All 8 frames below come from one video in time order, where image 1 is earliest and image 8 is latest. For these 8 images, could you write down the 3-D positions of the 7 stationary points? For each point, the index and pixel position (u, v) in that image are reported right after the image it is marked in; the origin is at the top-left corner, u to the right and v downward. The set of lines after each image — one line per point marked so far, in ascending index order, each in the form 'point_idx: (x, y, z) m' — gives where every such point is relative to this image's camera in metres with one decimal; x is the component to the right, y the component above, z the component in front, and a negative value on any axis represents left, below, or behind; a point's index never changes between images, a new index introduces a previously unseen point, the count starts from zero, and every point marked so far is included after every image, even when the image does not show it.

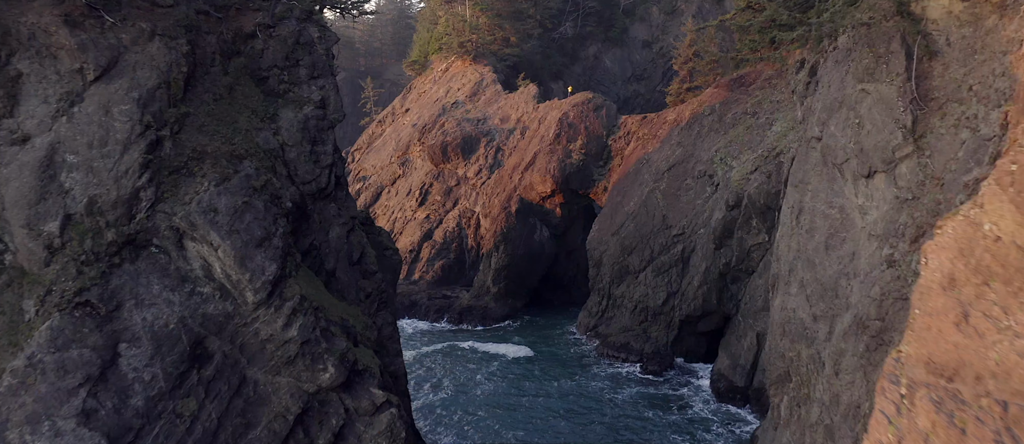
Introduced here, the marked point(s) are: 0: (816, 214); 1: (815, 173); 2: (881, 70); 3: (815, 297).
0: (+7.4, +0.2, +18.5) m
1: (+7.5, +1.2, +18.8) m
2: (+8.5, +3.5, +17.6) m
3: (+7.1, -1.8, +17.9) m
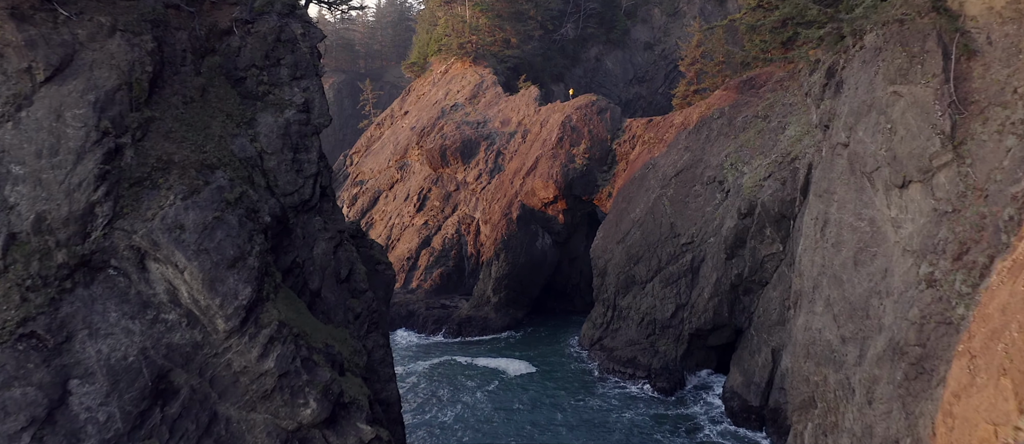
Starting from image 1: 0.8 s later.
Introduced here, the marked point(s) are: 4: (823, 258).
0: (+7.4, -0.1, +17.1) m
1: (+7.5, +0.9, +17.5) m
2: (+8.5, +3.2, +16.2) m
3: (+7.2, -2.1, +16.5) m
4: (+7.2, -0.8, +17.6) m
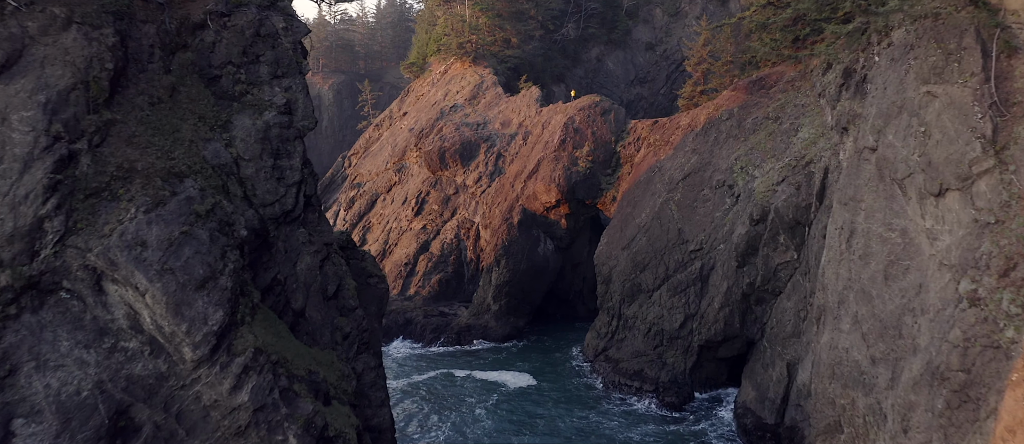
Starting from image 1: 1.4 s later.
0: (+7.5, -0.3, +15.8) m
1: (+7.6, +0.7, +16.2) m
2: (+8.6, +3.0, +15.0) m
3: (+7.2, -2.3, +15.3) m
4: (+7.2, -1.1, +16.4) m
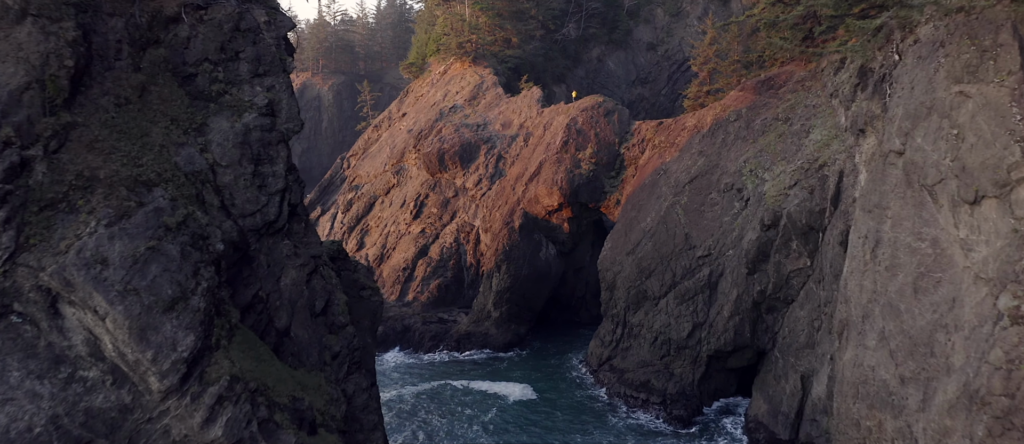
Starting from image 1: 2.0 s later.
0: (+7.5, -0.5, +14.8) m
1: (+7.6, +0.5, +15.2) m
2: (+8.6, +2.8, +13.9) m
3: (+7.3, -2.5, +14.3) m
4: (+7.3, -1.2, +15.4) m
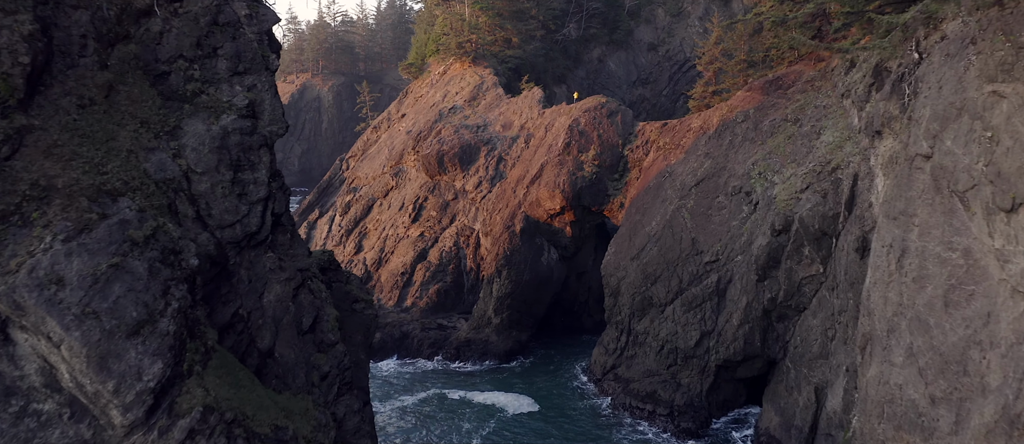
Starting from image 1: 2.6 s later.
0: (+7.6, -0.6, +13.9) m
1: (+7.7, +0.4, +14.2) m
2: (+8.7, +2.7, +13.0) m
3: (+7.3, -2.6, +13.3) m
4: (+7.3, -1.4, +14.4) m
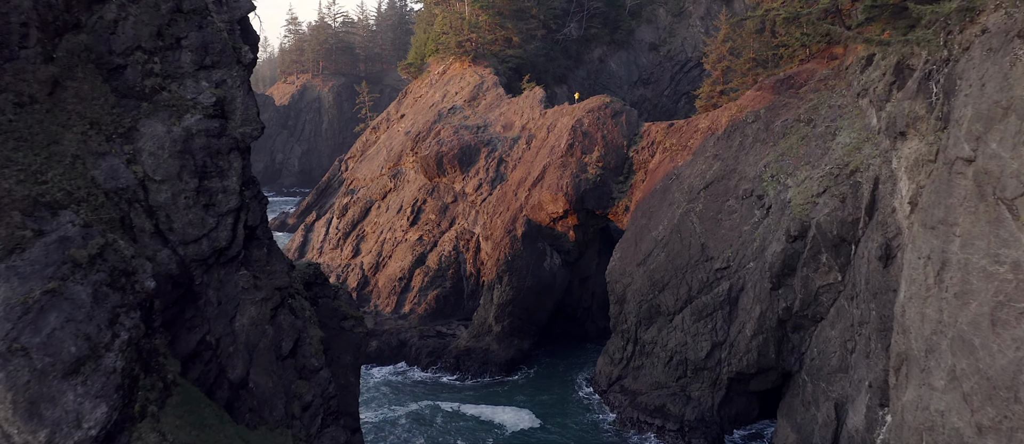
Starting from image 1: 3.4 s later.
0: (+7.6, -0.8, +12.6) m
1: (+7.7, +0.2, +13.0) m
2: (+8.7, +2.5, +11.8) m
3: (+7.4, -2.8, +12.1) m
4: (+7.4, -1.6, +13.2) m
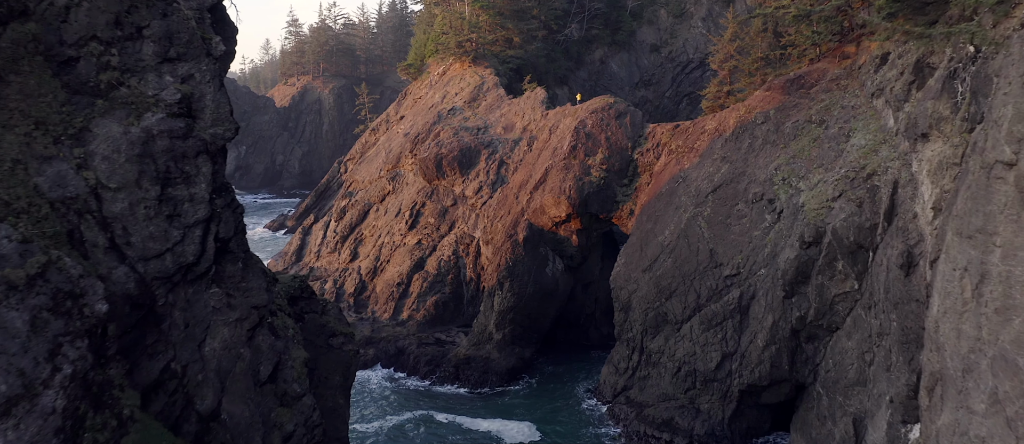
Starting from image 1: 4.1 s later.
0: (+7.6, -0.9, +11.6) m
1: (+7.8, +0.1, +12.0) m
2: (+8.8, +2.4, +10.8) m
3: (+7.4, -2.9, +11.1) m
4: (+7.4, -1.7, +12.2) m
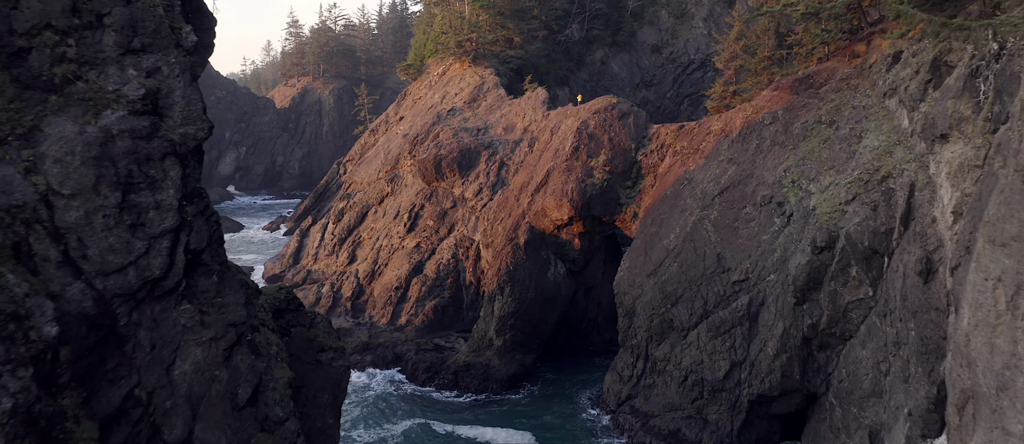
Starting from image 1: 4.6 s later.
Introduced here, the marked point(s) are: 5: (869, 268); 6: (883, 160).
0: (+7.7, -1.0, +10.8) m
1: (+7.8, 0.0, +11.2) m
2: (+8.8, +2.3, +9.9) m
3: (+7.4, -3.0, +10.2) m
4: (+7.4, -1.8, +11.4) m
5: (+9.1, -1.2, +19.3) m
6: (+9.9, +1.6, +20.0) m
